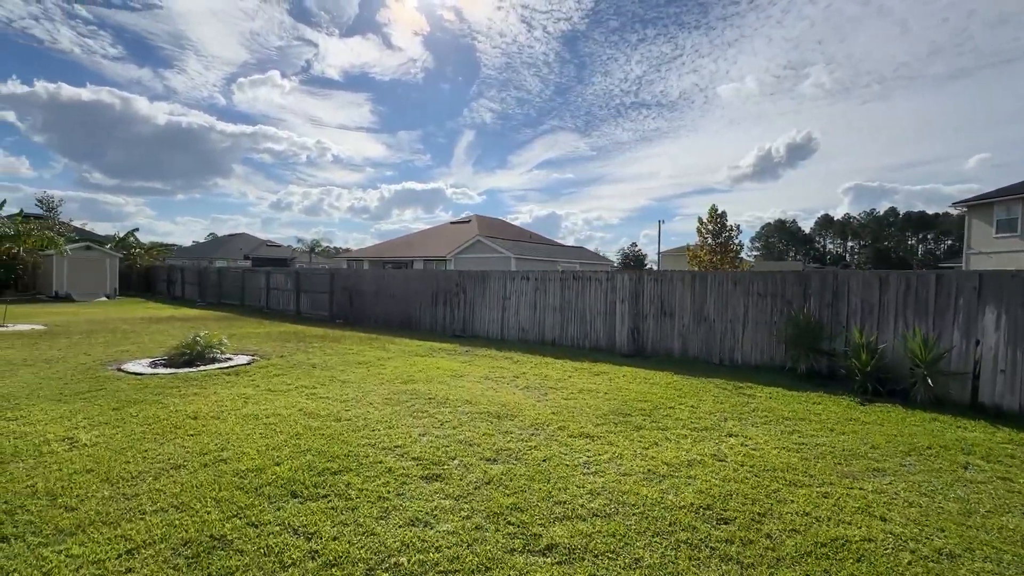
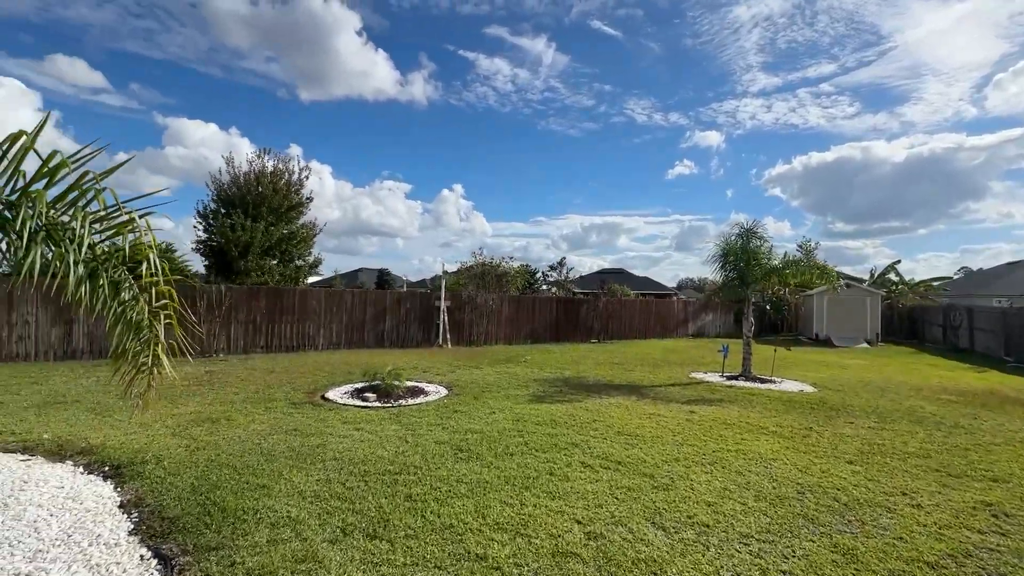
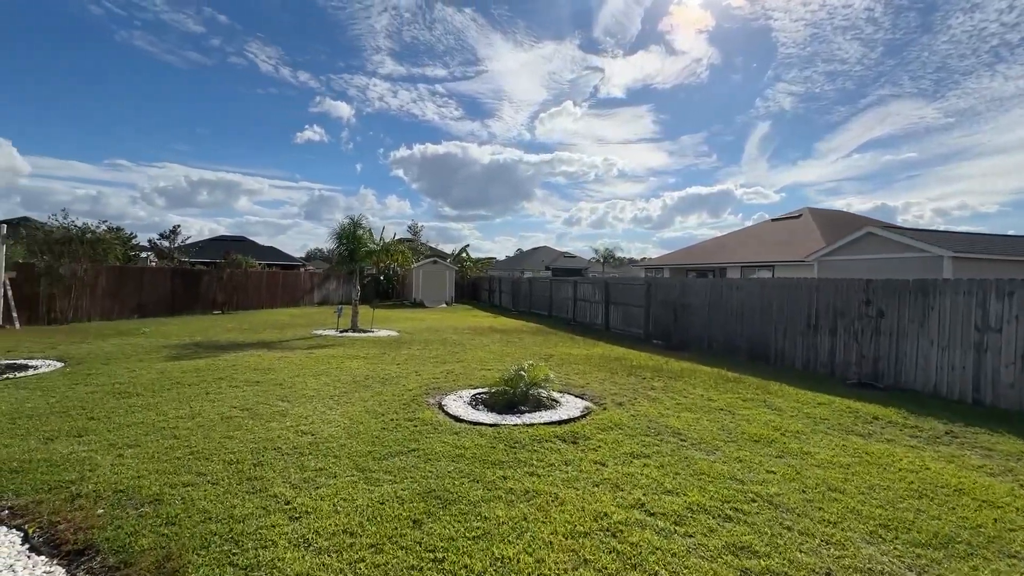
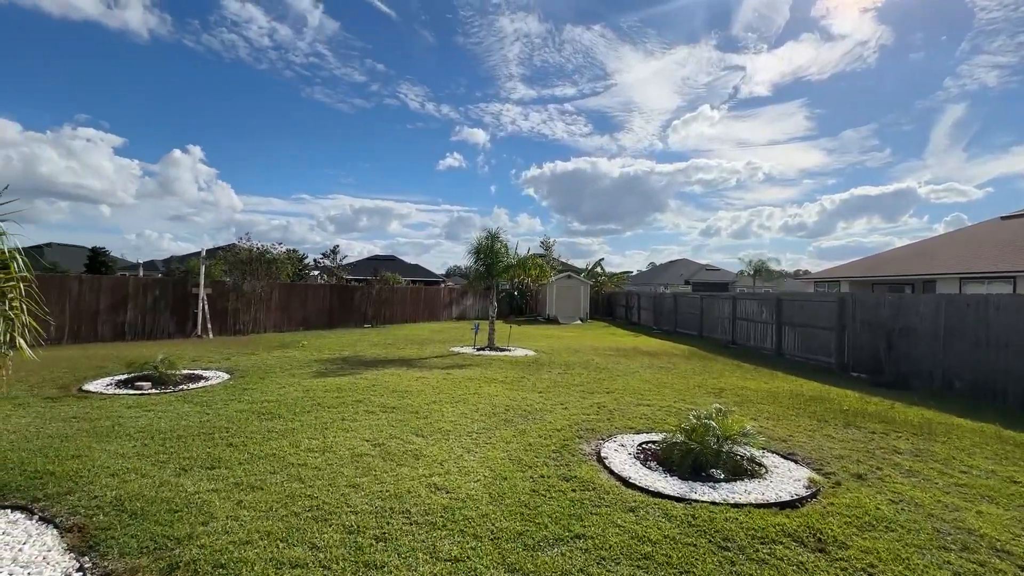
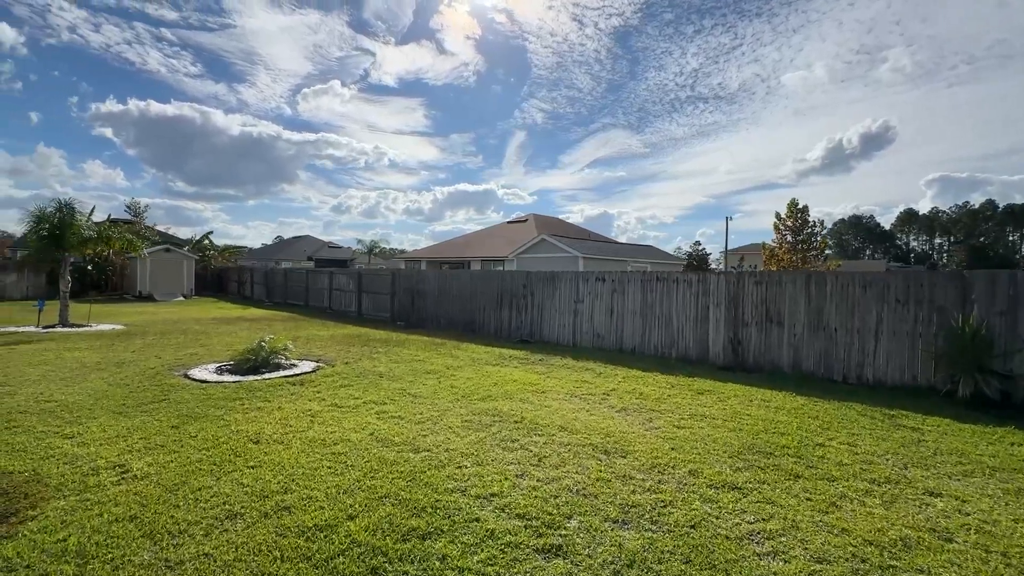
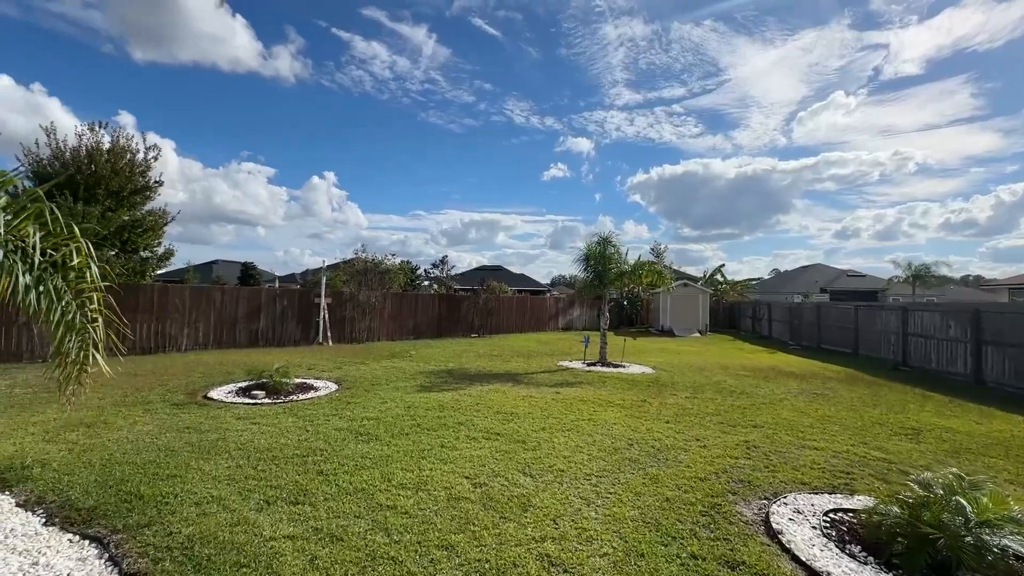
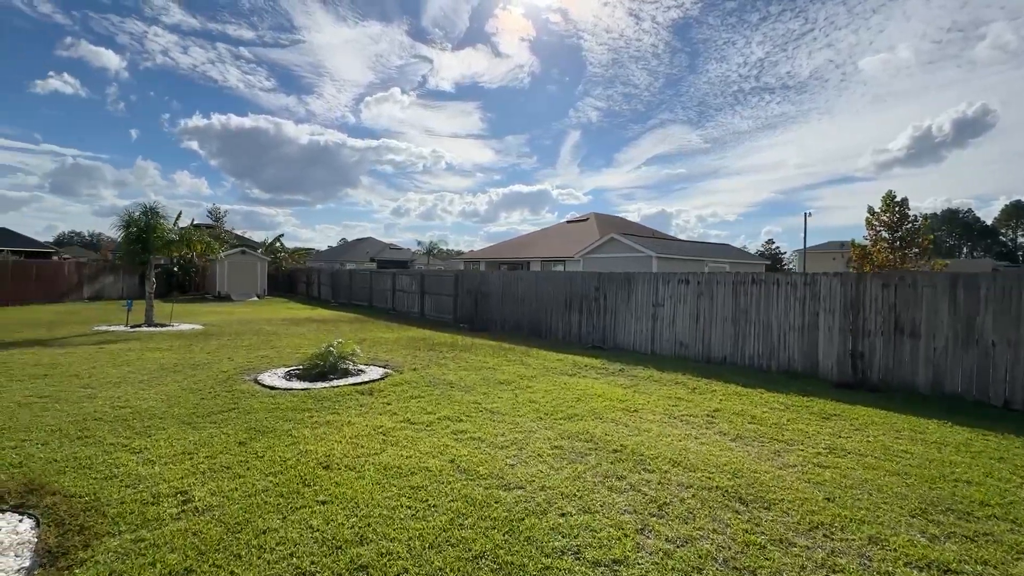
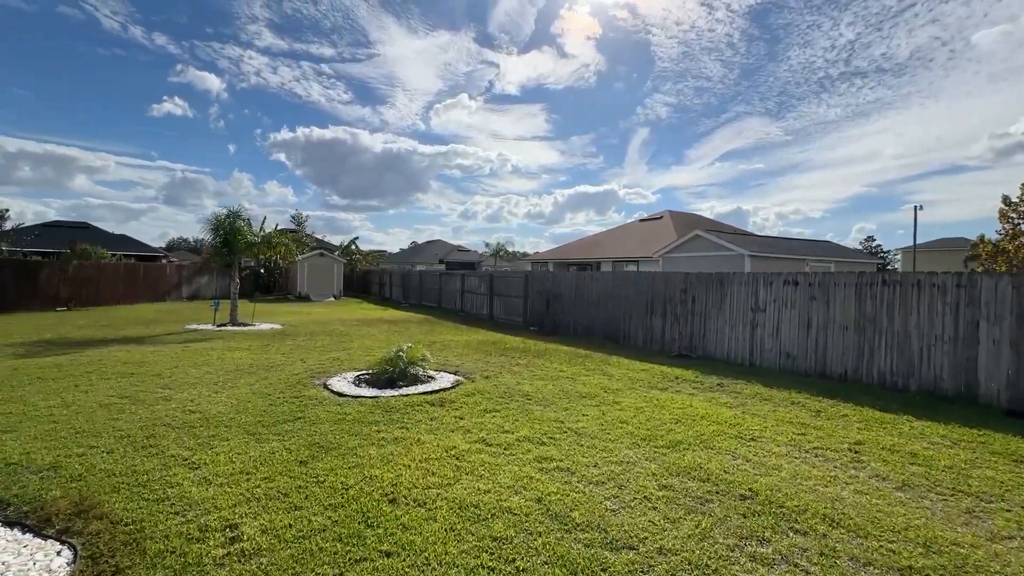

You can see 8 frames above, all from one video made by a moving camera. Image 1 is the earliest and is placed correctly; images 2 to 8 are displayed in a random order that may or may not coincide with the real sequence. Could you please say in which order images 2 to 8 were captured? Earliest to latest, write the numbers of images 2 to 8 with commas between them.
5, 7, 8, 3, 4, 6, 2
